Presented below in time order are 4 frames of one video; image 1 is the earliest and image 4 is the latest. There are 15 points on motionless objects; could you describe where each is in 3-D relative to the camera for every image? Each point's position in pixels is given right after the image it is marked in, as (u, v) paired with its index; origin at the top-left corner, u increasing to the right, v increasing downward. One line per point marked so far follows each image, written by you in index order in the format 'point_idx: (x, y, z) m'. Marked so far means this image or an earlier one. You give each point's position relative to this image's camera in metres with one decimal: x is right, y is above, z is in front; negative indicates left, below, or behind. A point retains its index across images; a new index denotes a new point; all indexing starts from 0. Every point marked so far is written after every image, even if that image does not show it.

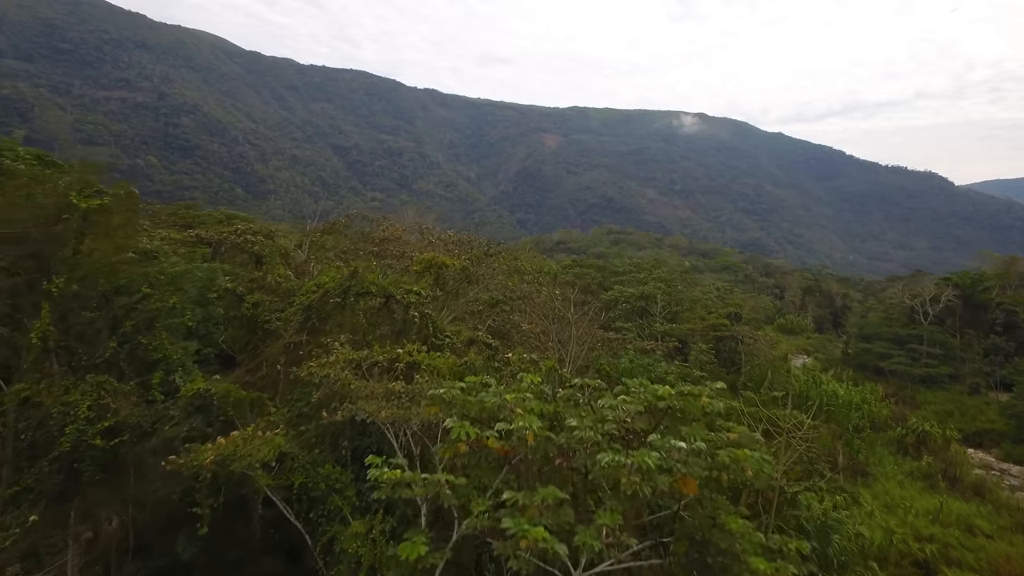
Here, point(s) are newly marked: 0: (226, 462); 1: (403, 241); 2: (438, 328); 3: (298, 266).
0: (-1.4, -0.8, +3.4) m
1: (-1.4, +0.6, +9.2) m
2: (-0.6, -0.3, +5.5) m
3: (-2.4, +0.3, +8.3) m
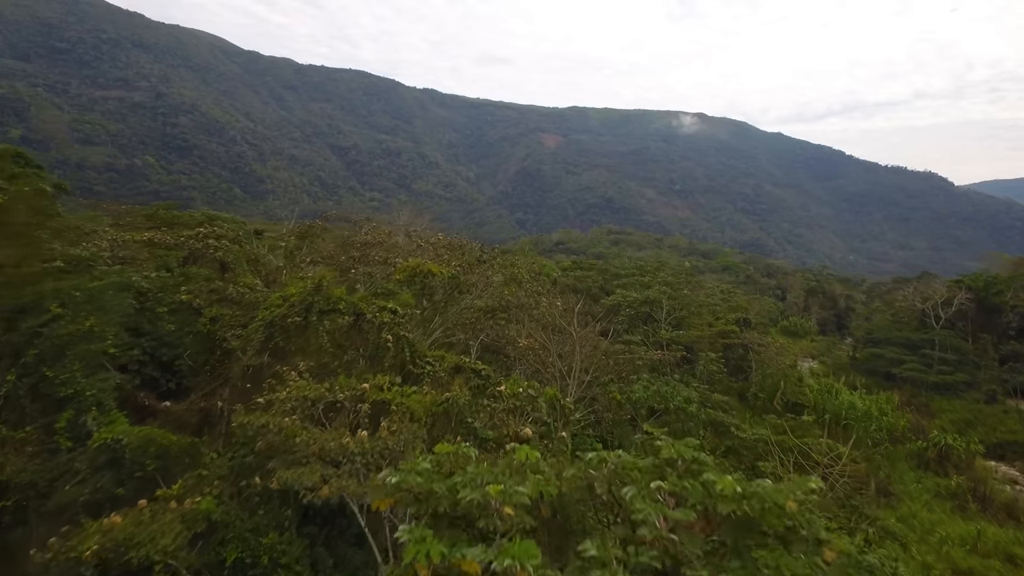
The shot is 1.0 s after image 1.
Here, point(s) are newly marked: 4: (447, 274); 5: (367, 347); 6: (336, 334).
0: (-1.4, -0.9, +2.6) m
1: (-1.4, +0.5, +8.4) m
2: (-0.6, -0.4, +4.7) m
3: (-2.5, +0.2, +7.4) m
4: (-0.6, +0.1, +7.1) m
5: (-0.9, -0.4, +4.4) m
6: (-1.1, -0.3, +4.5) m
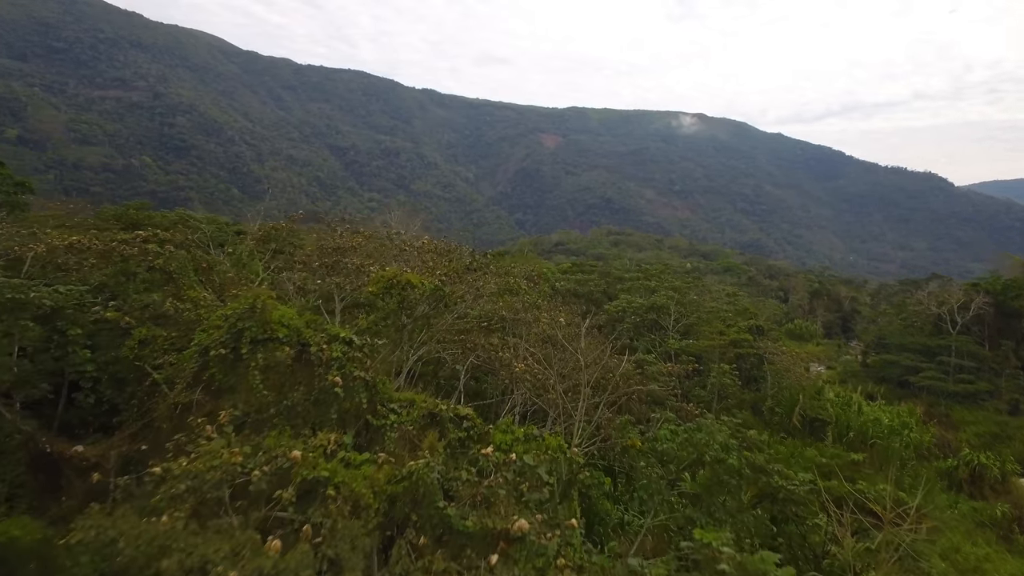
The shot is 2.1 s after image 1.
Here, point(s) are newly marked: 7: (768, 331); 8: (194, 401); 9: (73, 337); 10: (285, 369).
0: (-1.4, -1.0, +1.6) m
1: (-1.5, +0.4, +7.4) m
2: (-0.6, -0.5, +3.6) m
3: (-2.5, 0.0, +6.4) m
4: (-0.7, 0.0, +6.1) m
5: (-0.9, -0.5, +3.4) m
6: (-1.1, -0.4, +3.5) m
7: (+6.6, -1.1, +18.8) m
8: (-1.7, -0.6, +3.9) m
9: (-2.8, -0.3, +4.7) m
10: (-1.1, -0.4, +3.5) m
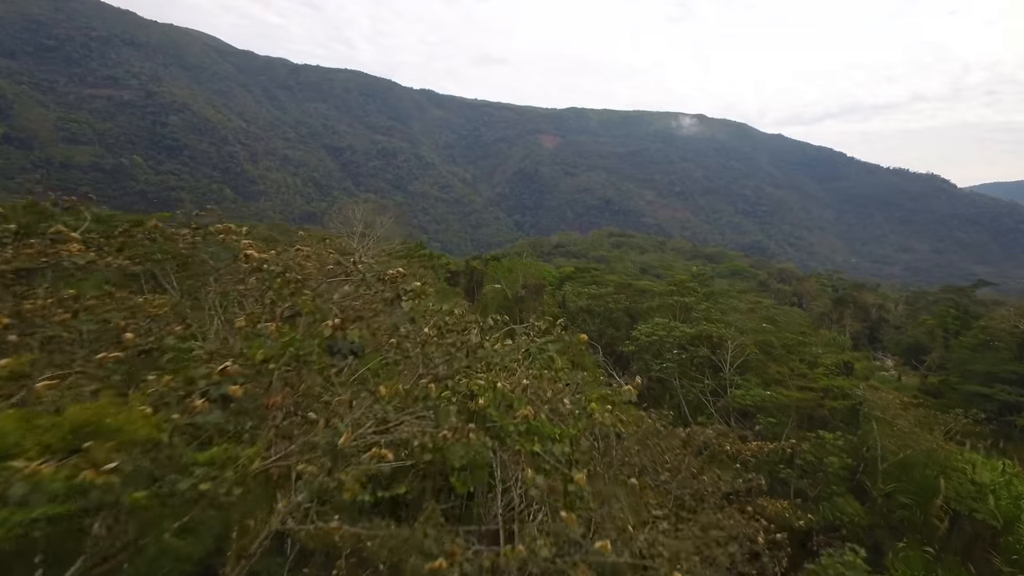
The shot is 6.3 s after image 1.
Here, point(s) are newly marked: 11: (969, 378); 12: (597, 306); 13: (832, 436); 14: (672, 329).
0: (-1.5, -1.4, -3.0) m
1: (-1.5, 0.0, +2.8) m
2: (-0.7, -0.8, -1.0) m
3: (-2.6, -0.3, +1.8) m
4: (-0.7, -0.3, +1.5) m
5: (-1.0, -0.8, -1.2) m
6: (-1.2, -0.7, -1.1) m
7: (+6.5, -1.5, +14.2) m
8: (-1.8, -0.9, -0.7) m
9: (-2.9, -0.6, +0.1) m
10: (-1.2, -0.7, -1.1) m
11: (+11.2, -2.2, +17.6) m
12: (+1.7, -0.4, +14.6) m
13: (+4.1, -1.8, +9.5) m
14: (+2.6, -0.7, +12.0) m
